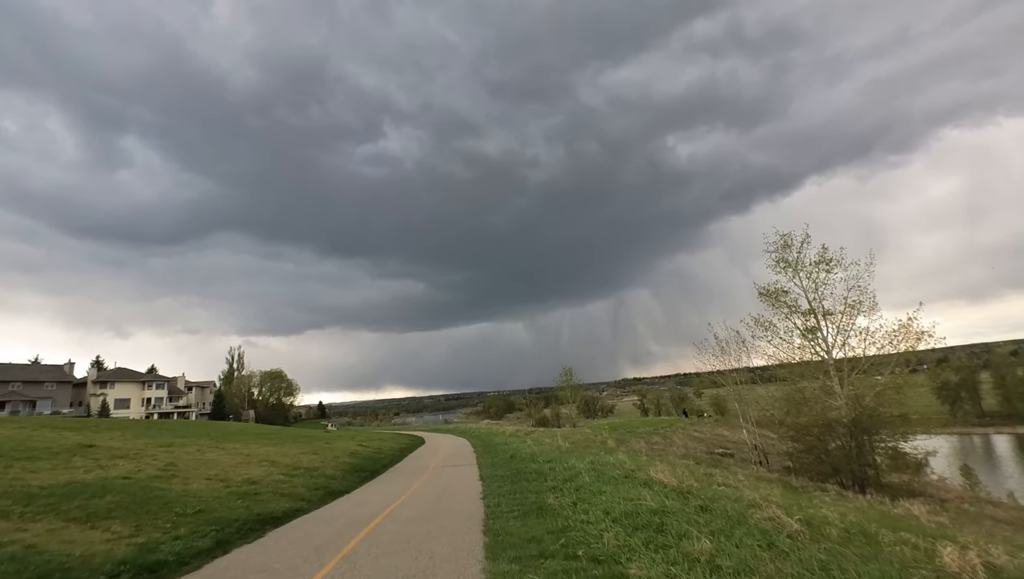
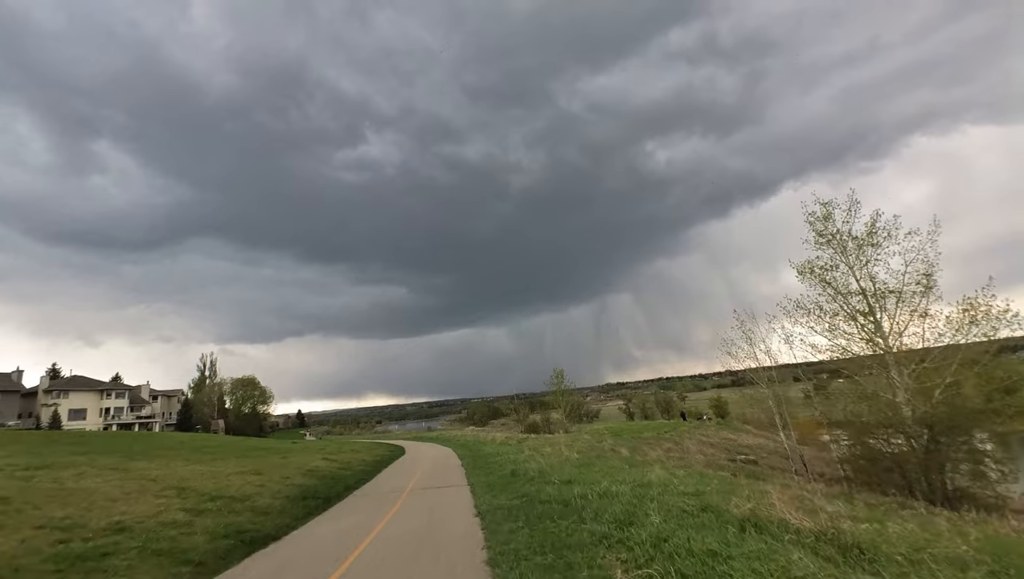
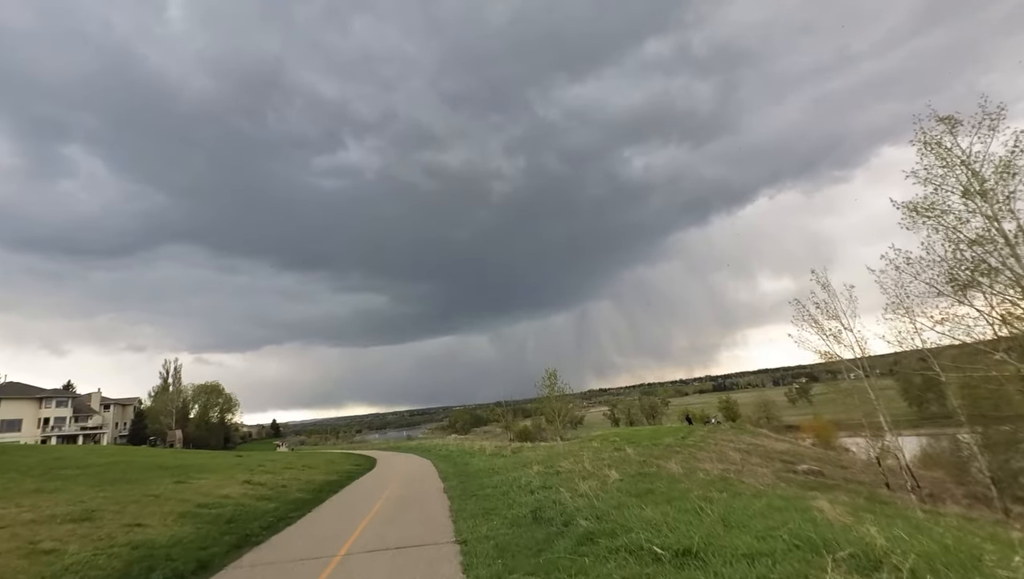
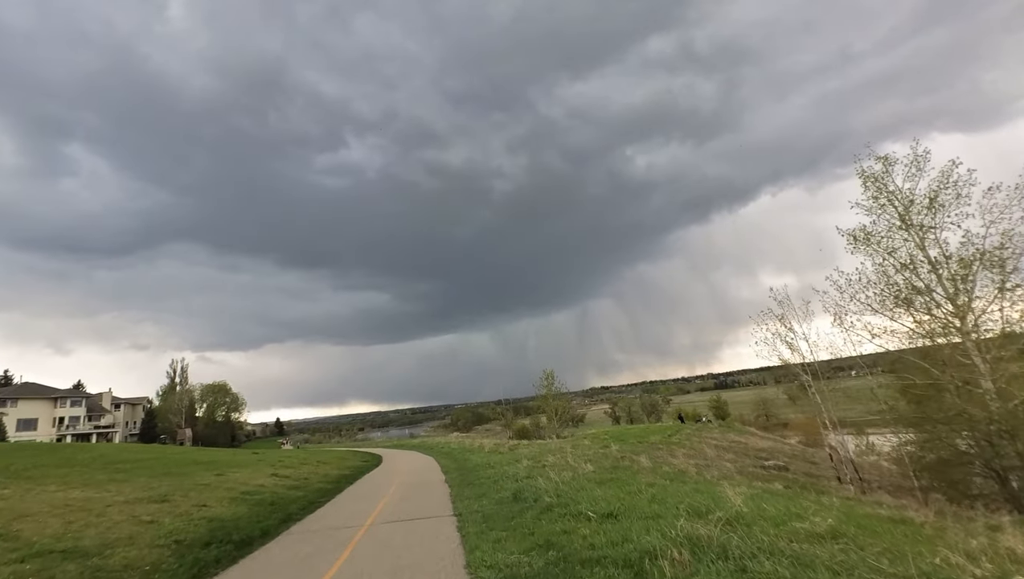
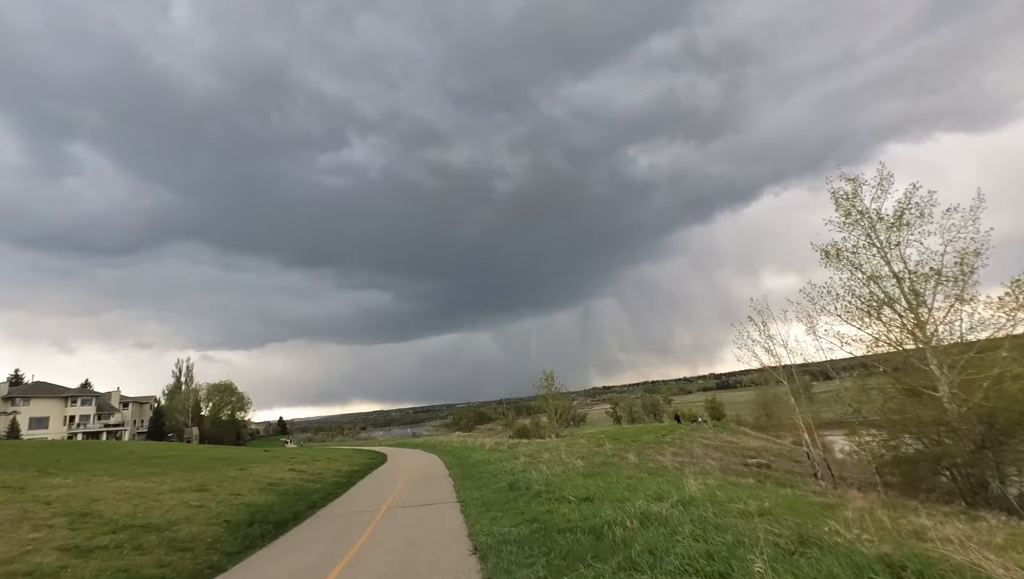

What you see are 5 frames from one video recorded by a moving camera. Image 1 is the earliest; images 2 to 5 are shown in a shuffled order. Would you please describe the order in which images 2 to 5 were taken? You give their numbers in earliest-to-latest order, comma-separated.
2, 5, 4, 3
